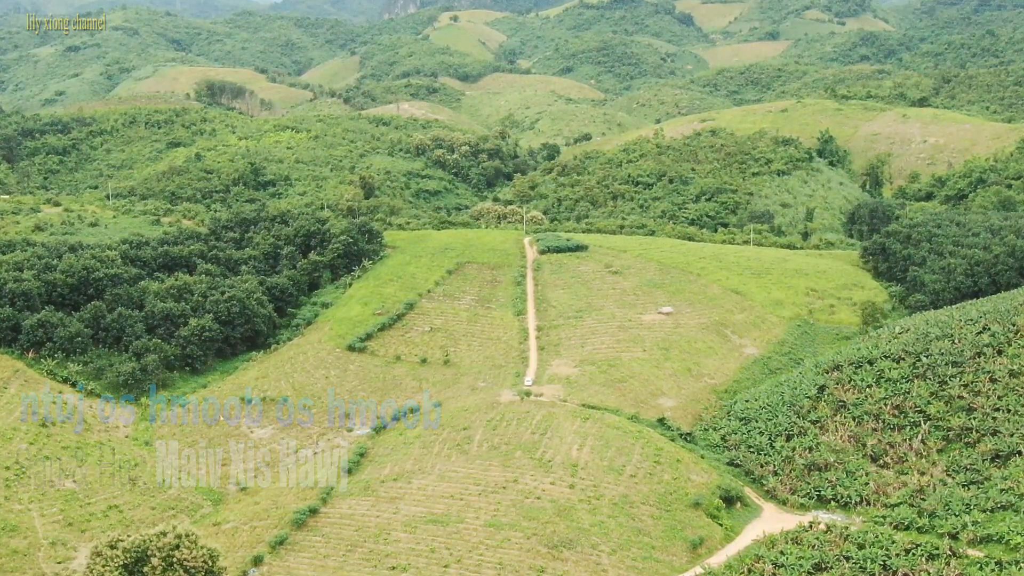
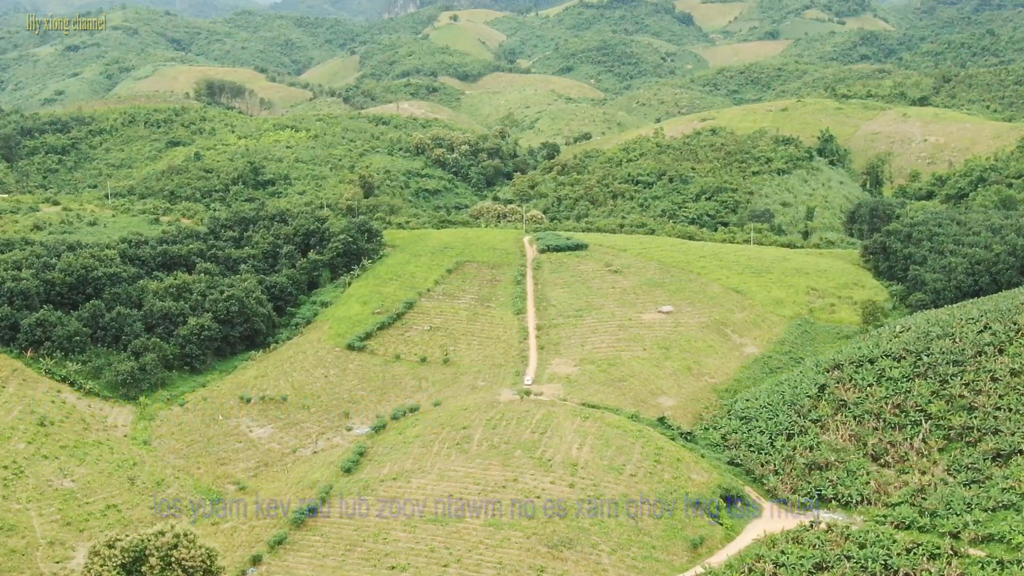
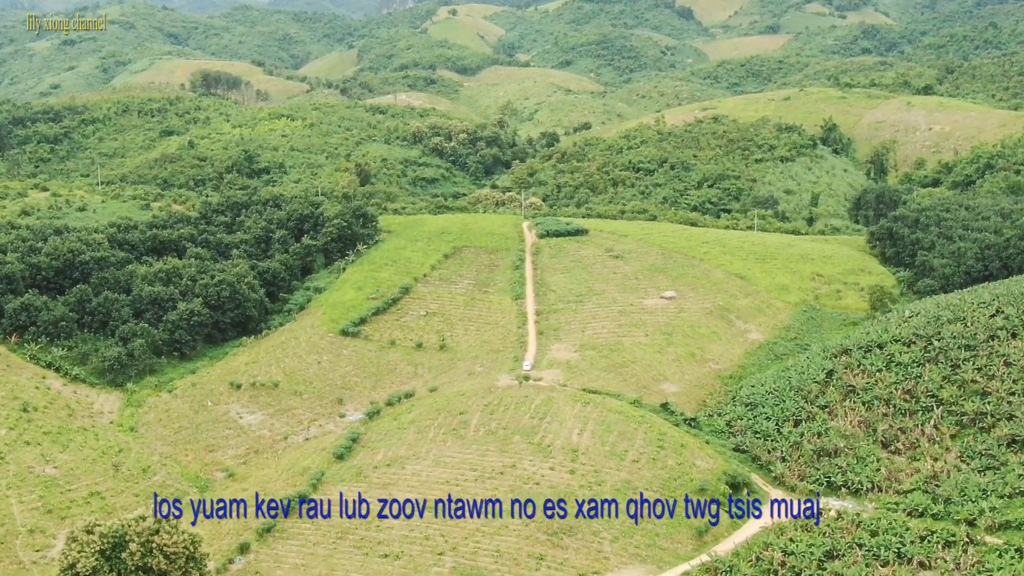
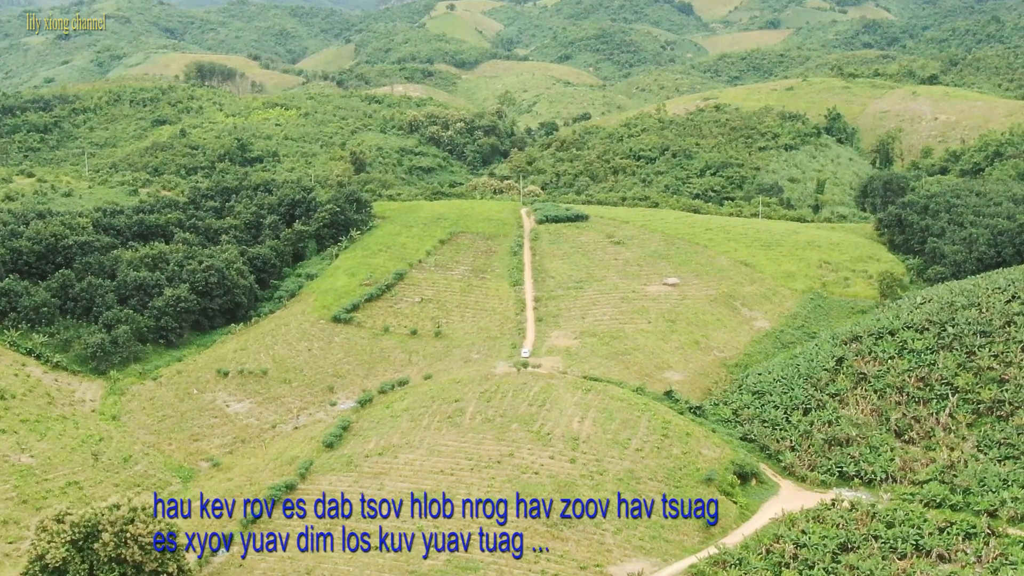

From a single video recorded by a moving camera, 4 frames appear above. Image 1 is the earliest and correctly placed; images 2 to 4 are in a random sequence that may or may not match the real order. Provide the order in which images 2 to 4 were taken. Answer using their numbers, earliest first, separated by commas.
2, 3, 4
